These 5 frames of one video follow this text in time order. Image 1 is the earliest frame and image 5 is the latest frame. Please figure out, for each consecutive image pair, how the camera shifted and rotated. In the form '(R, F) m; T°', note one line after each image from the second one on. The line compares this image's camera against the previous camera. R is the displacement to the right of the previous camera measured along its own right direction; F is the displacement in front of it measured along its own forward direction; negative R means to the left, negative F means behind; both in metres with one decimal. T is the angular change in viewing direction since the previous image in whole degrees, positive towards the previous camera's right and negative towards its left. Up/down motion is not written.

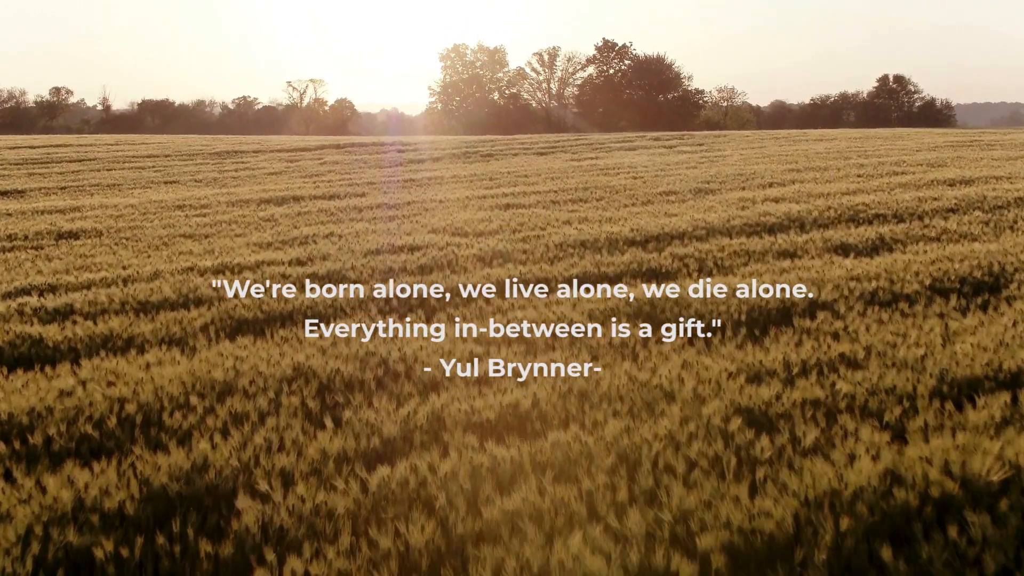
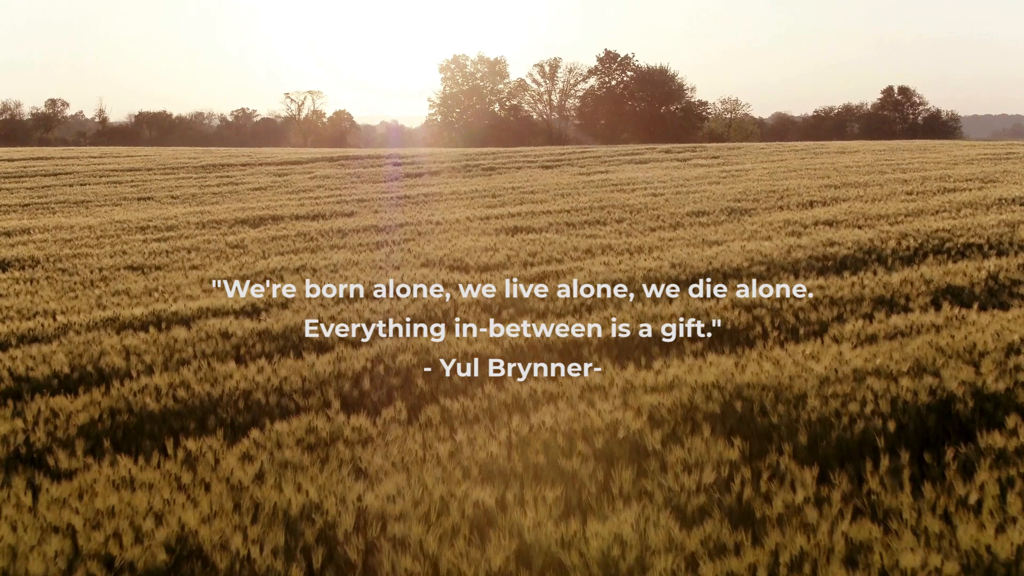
(-0.1, +1.5) m; 0°
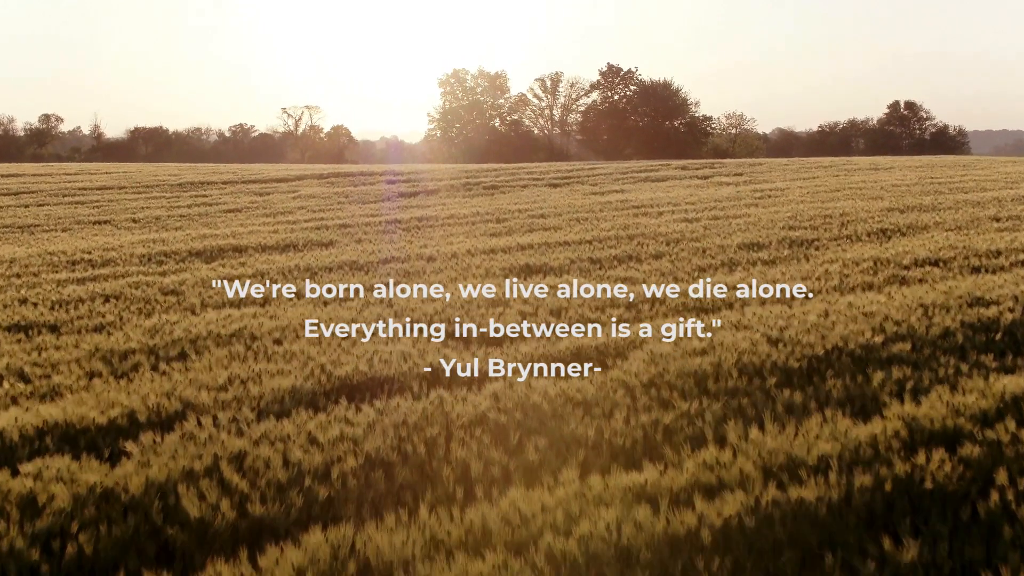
(-0.1, +2.1) m; 0°
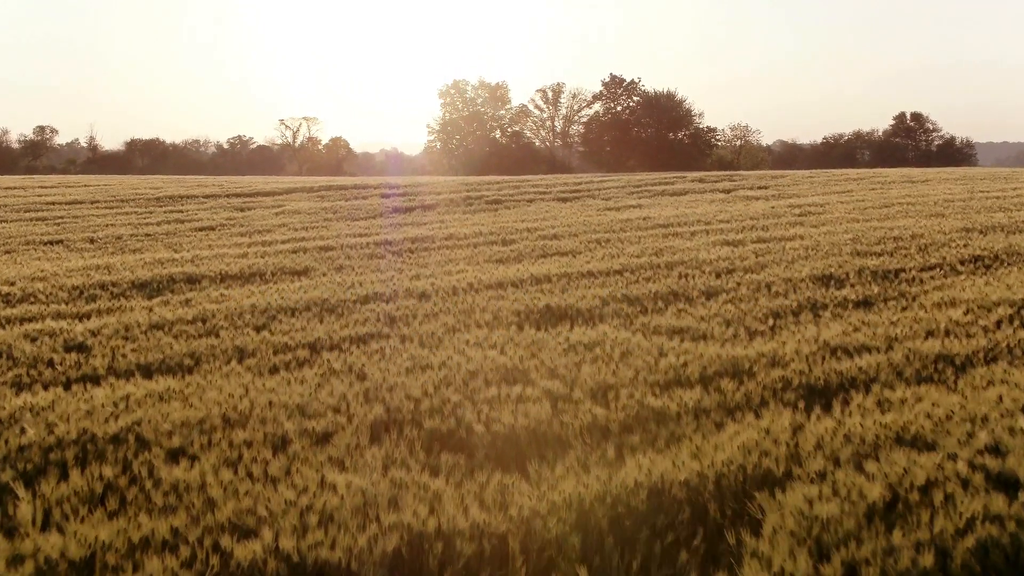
(-0.1, +1.8) m; 0°
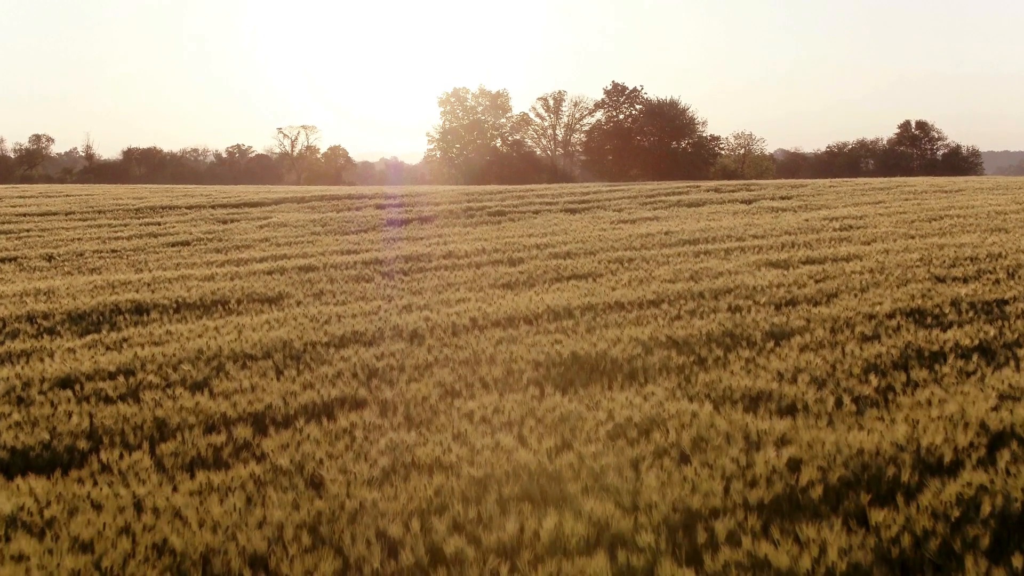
(-0.1, +1.5) m; 0°
